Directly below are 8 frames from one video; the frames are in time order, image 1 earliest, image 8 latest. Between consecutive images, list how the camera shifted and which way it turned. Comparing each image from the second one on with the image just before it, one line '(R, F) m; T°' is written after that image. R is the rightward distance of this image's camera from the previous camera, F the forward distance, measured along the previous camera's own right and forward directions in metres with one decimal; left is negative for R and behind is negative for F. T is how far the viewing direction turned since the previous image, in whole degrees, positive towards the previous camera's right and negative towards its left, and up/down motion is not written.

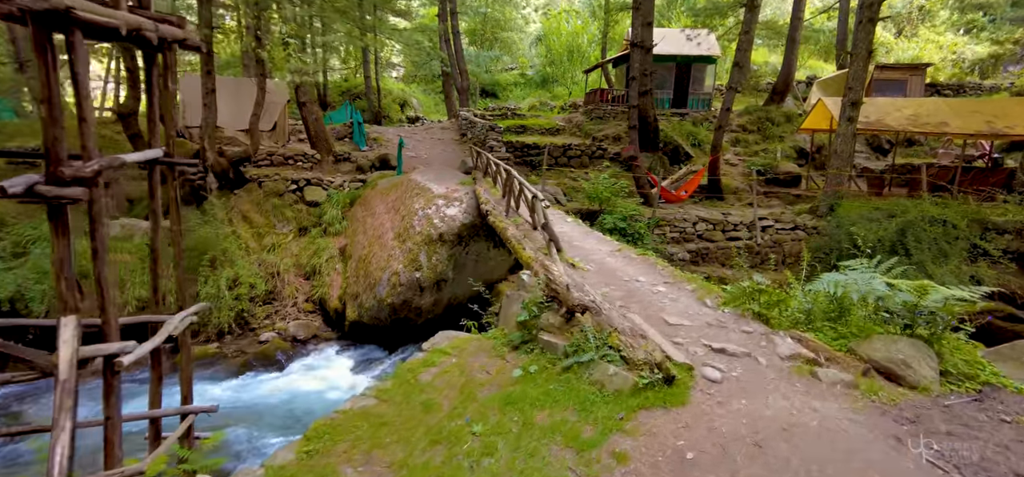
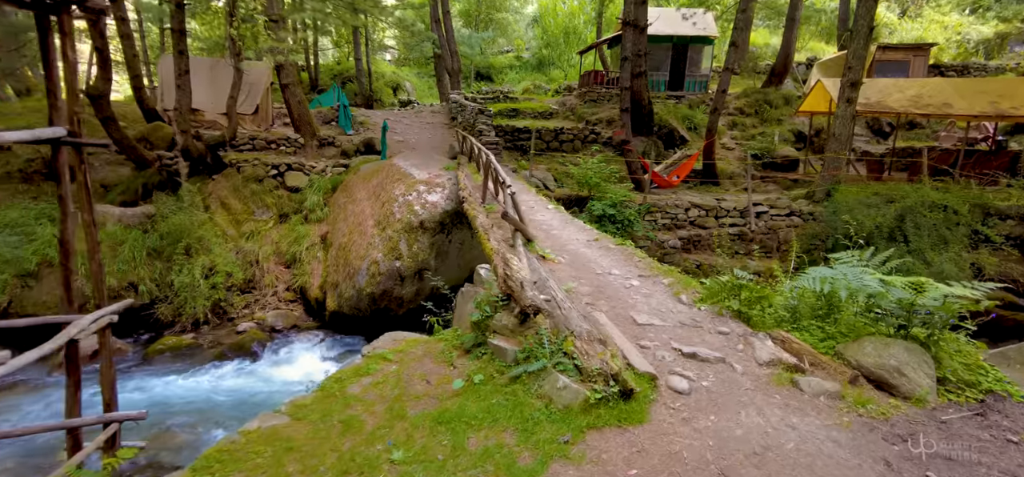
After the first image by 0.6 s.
(+0.2, +0.3) m; 0°
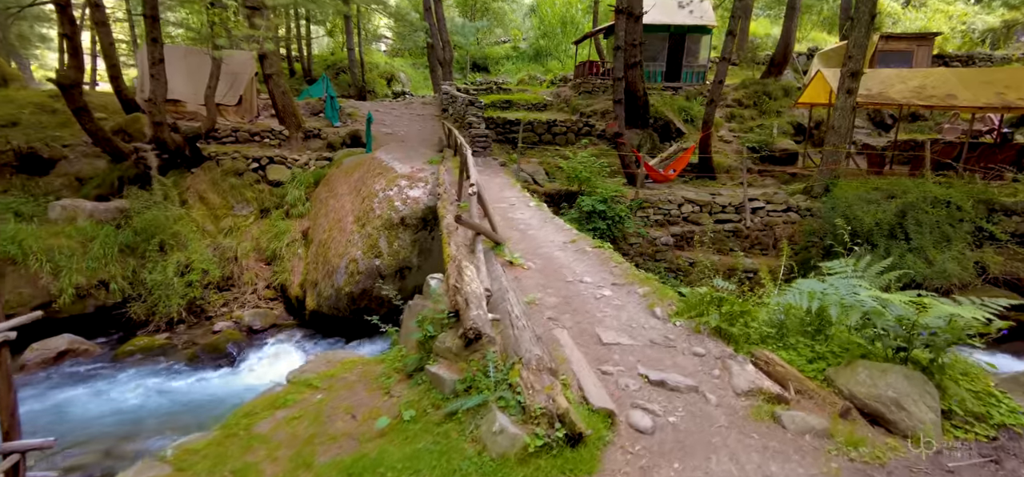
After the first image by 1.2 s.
(+0.2, +0.3) m; 0°
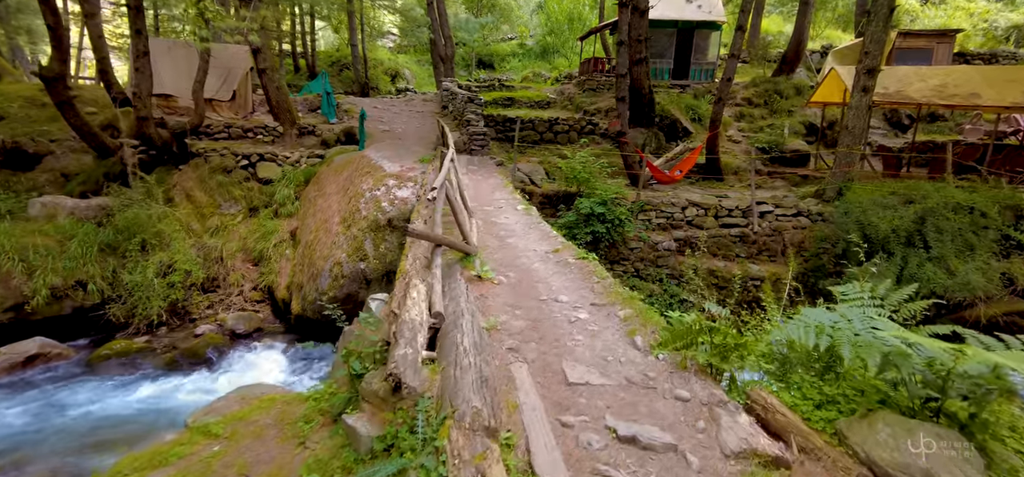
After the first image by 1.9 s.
(+0.2, +0.3) m; -1°
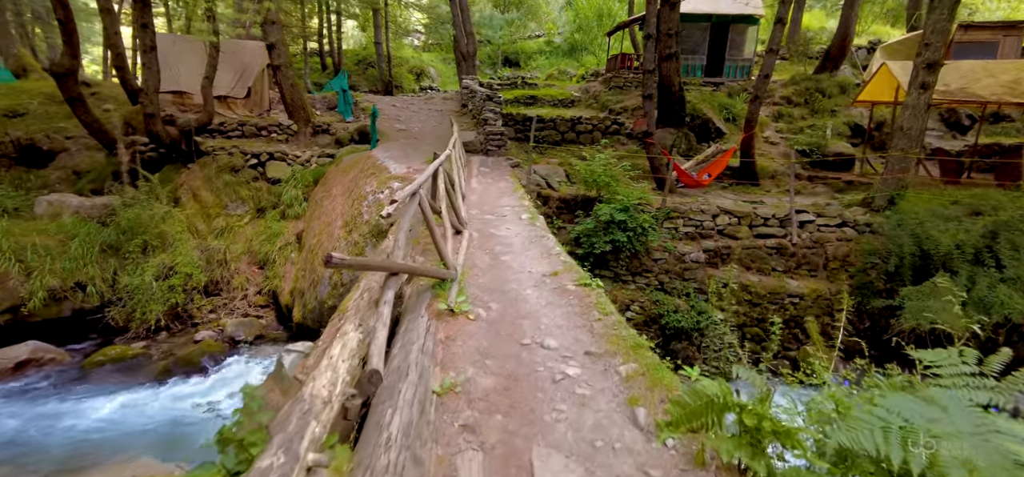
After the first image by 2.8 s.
(+0.2, +0.5) m; -3°
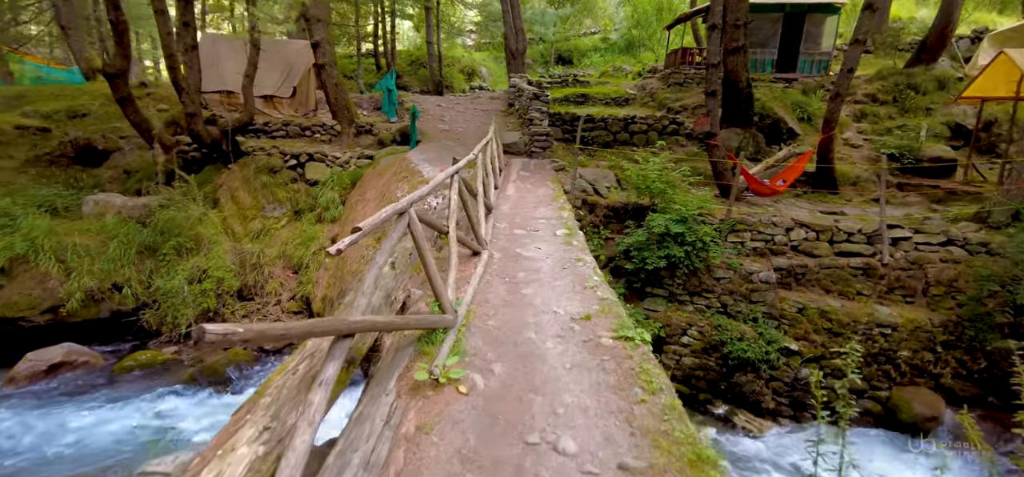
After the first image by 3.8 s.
(+0.1, +0.6) m; -6°
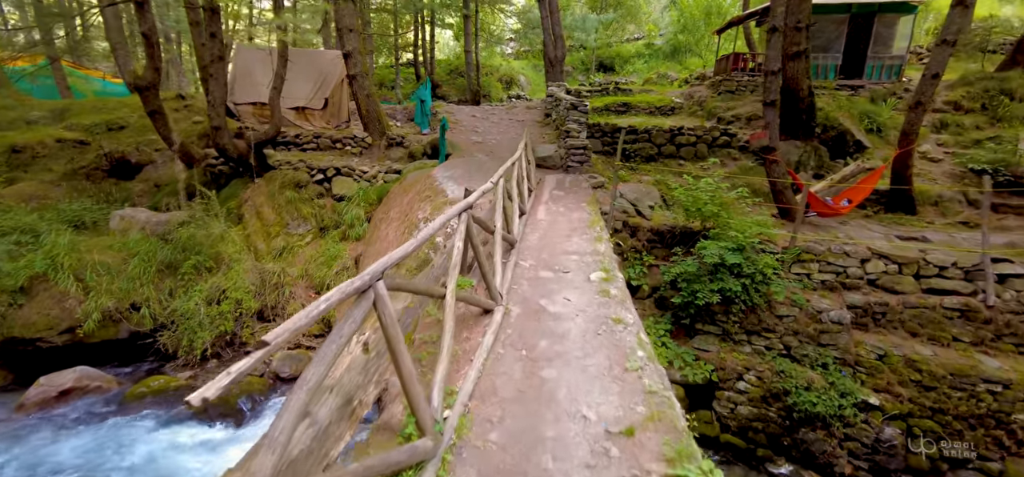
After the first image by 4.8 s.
(+0.1, +0.6) m; -5°
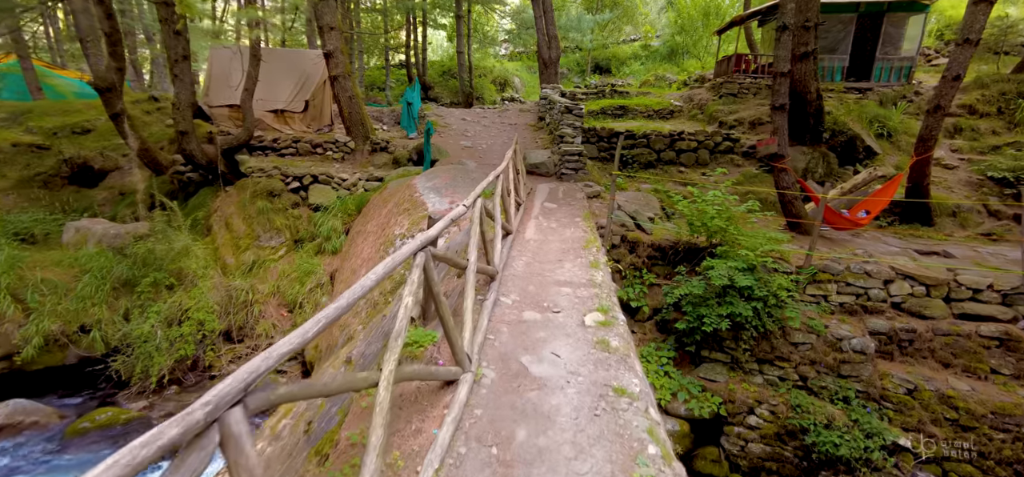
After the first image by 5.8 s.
(+0.1, +0.5) m; 0°
